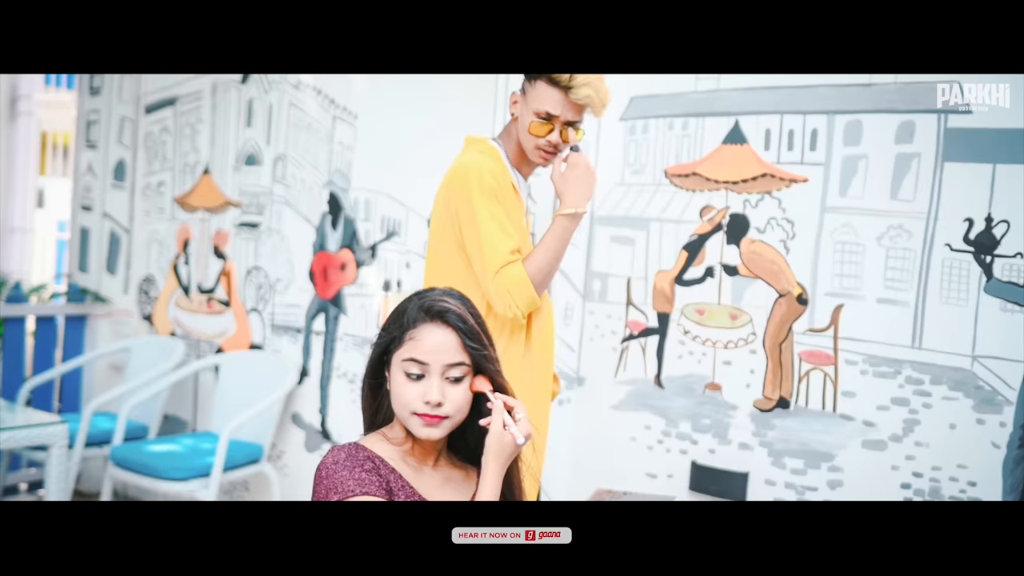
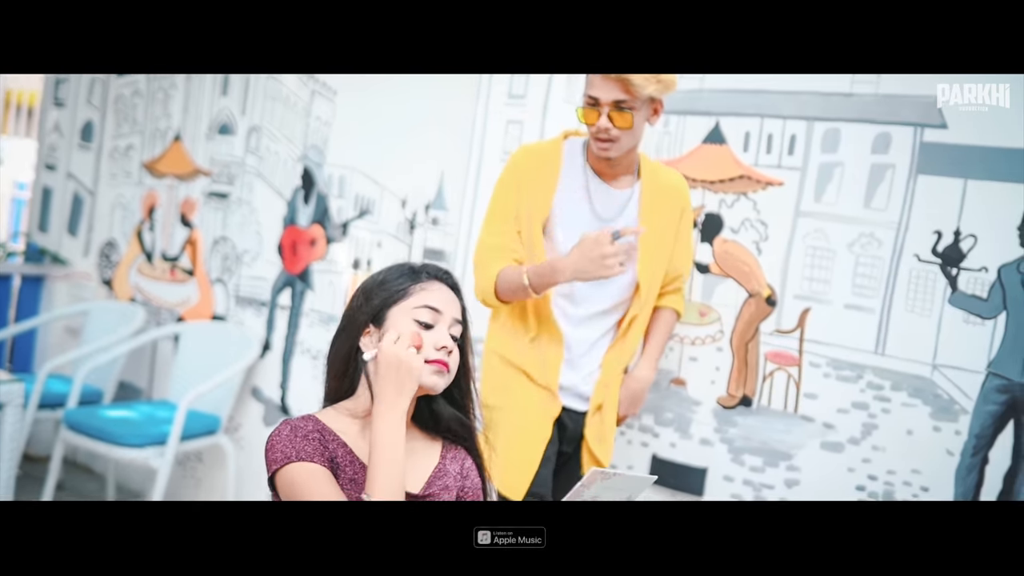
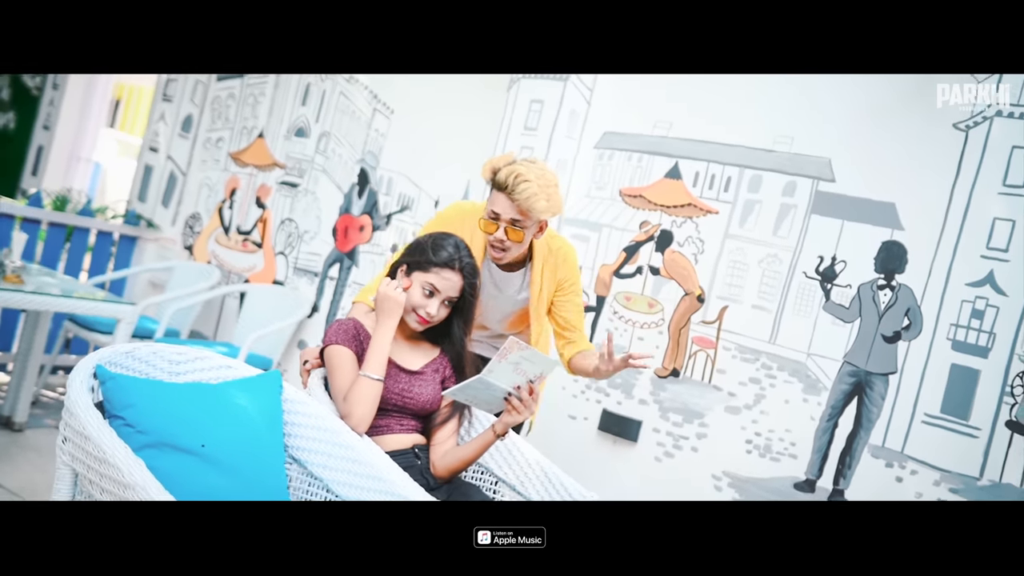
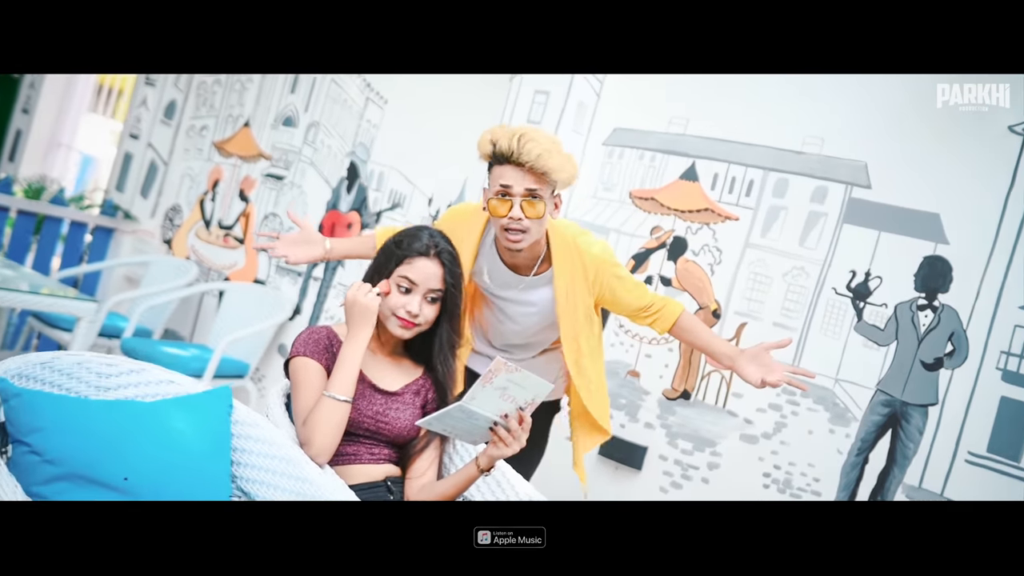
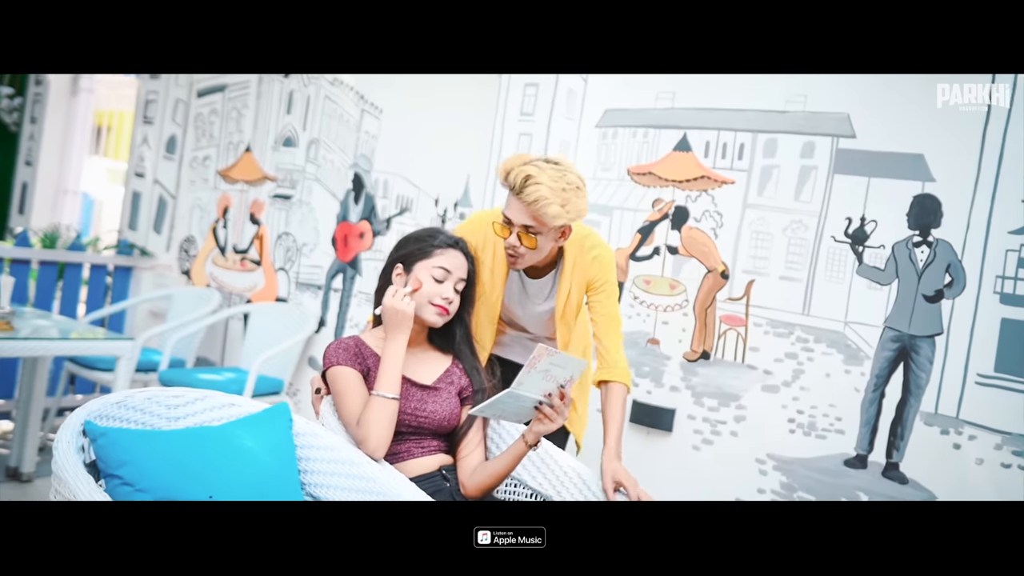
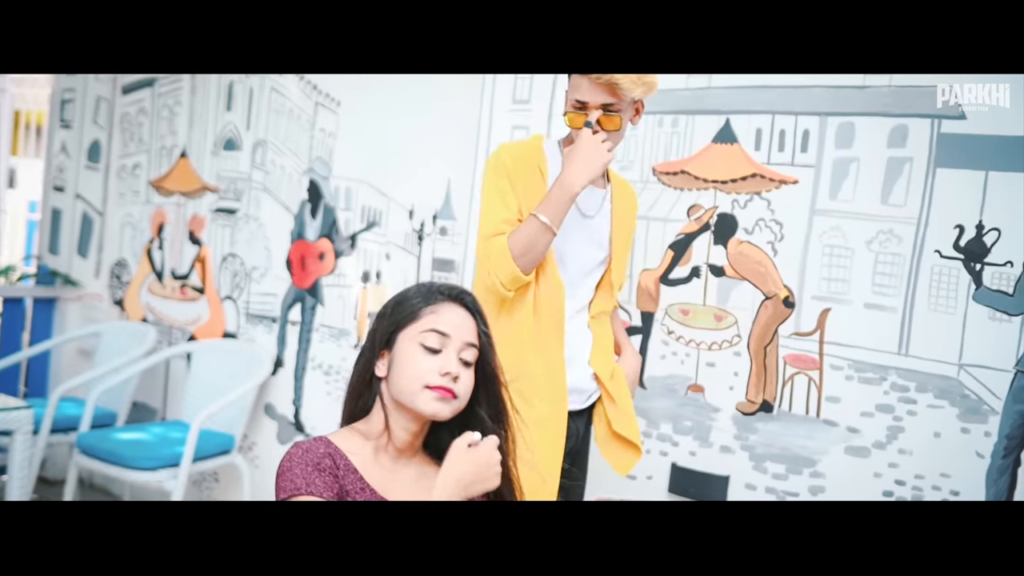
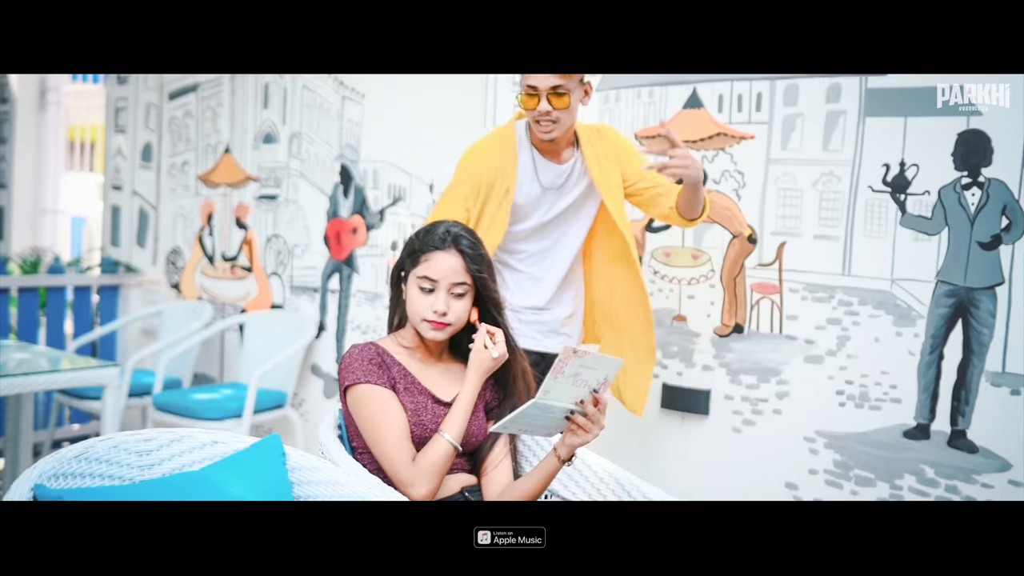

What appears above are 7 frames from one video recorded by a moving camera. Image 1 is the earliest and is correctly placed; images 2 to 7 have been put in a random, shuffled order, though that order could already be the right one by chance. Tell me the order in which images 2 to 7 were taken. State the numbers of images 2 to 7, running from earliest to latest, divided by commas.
6, 2, 7, 5, 3, 4
